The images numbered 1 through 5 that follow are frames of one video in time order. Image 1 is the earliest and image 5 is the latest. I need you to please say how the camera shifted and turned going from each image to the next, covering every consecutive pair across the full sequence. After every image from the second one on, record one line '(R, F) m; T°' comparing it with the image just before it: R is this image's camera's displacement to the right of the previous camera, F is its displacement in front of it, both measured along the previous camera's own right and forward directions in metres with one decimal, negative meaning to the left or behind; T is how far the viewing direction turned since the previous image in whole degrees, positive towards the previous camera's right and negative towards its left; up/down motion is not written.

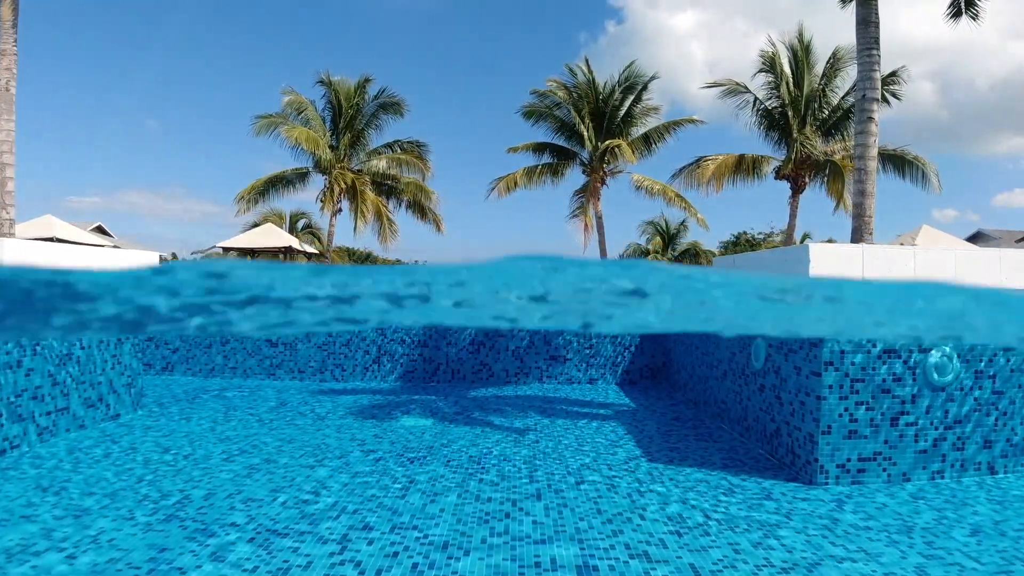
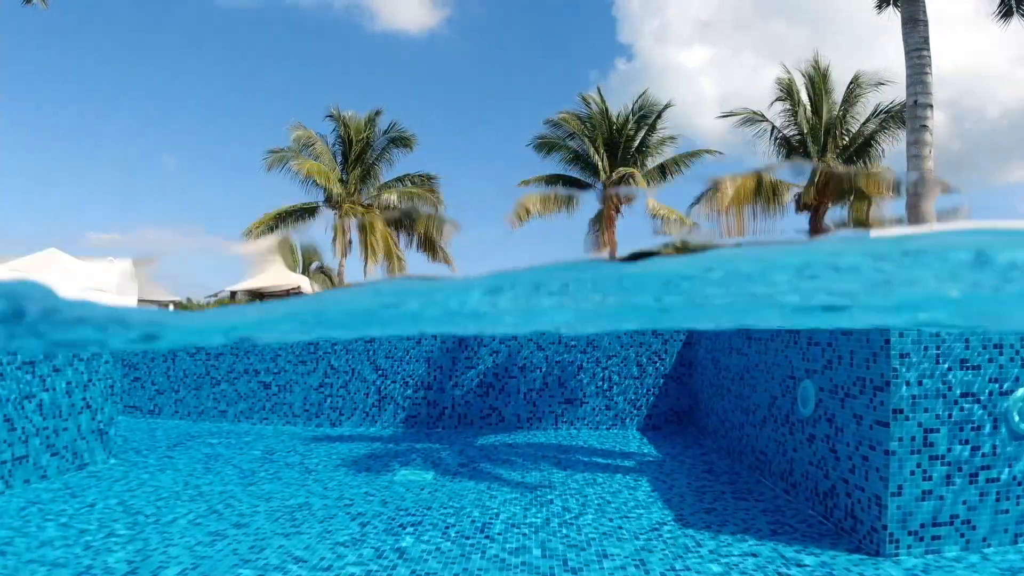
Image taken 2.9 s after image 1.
(+0.1, +0.7) m; -1°
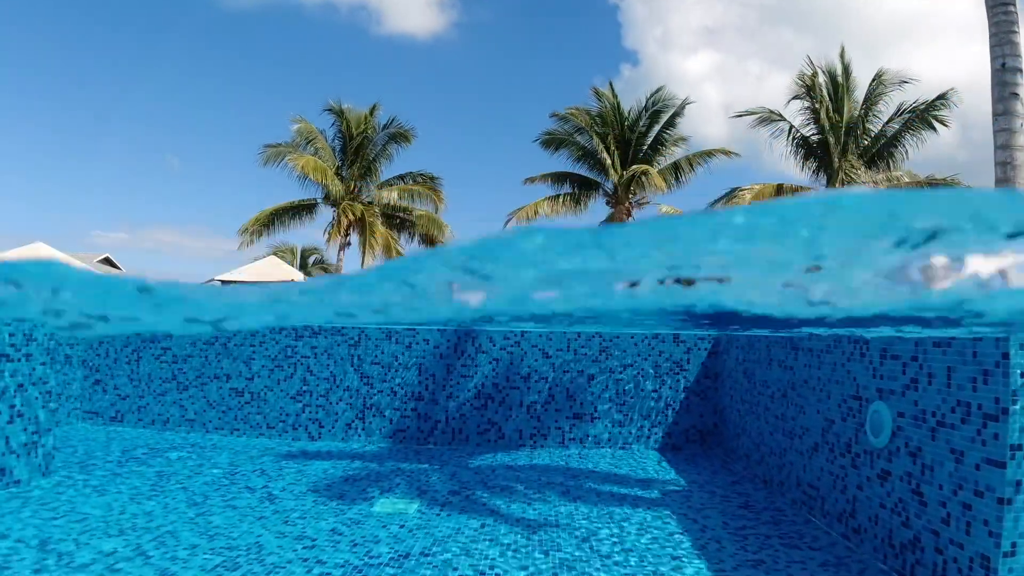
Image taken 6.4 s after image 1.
(0.0, +1.0) m; 0°
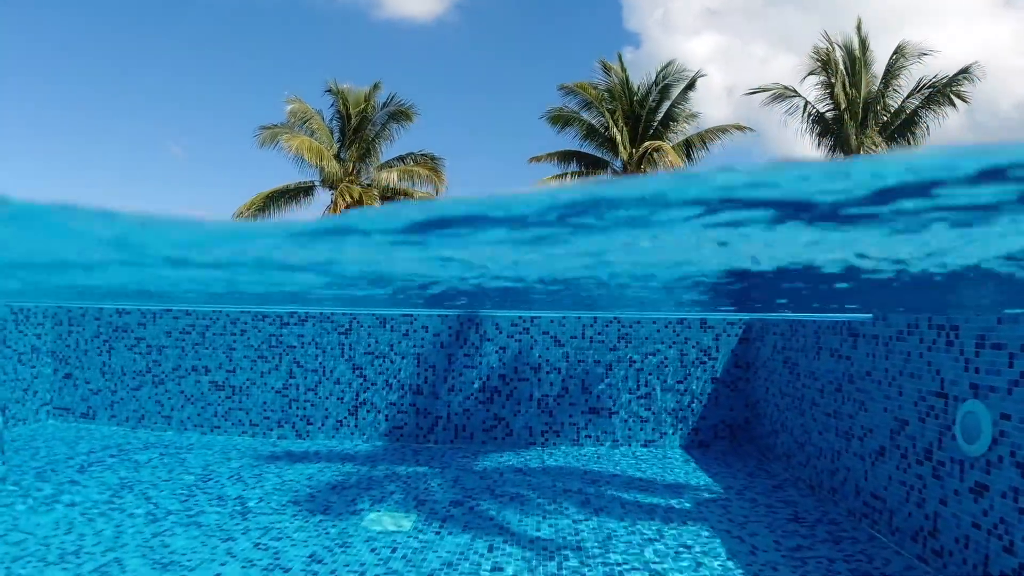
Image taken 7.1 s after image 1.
(-0.1, +0.8) m; 0°
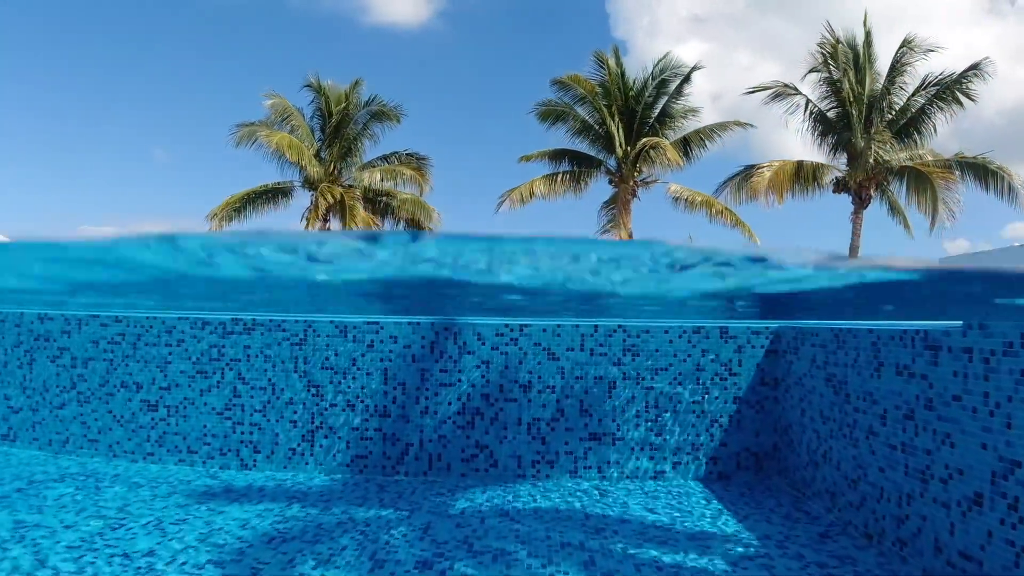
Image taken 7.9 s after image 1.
(0.0, +1.0) m; +1°
